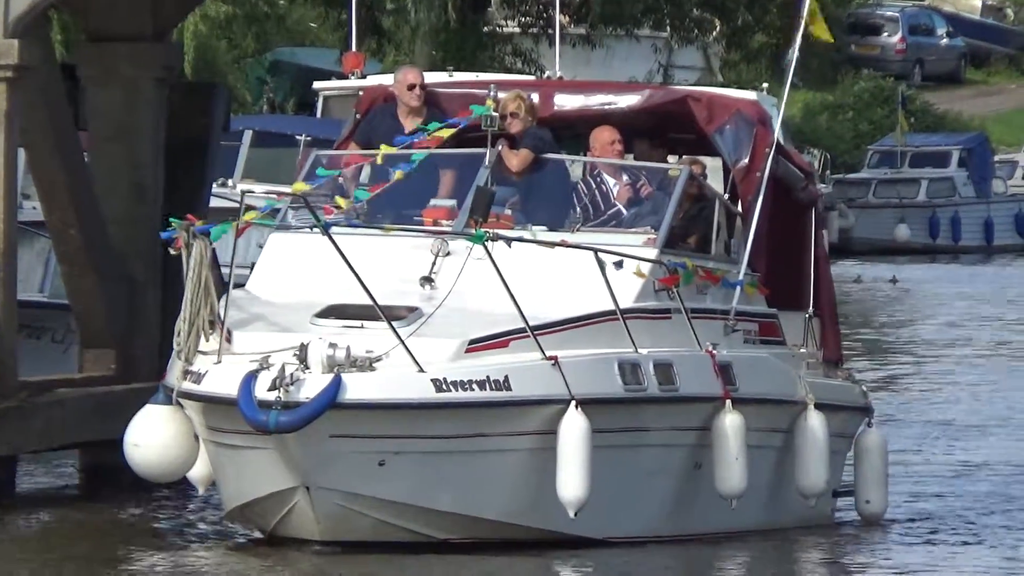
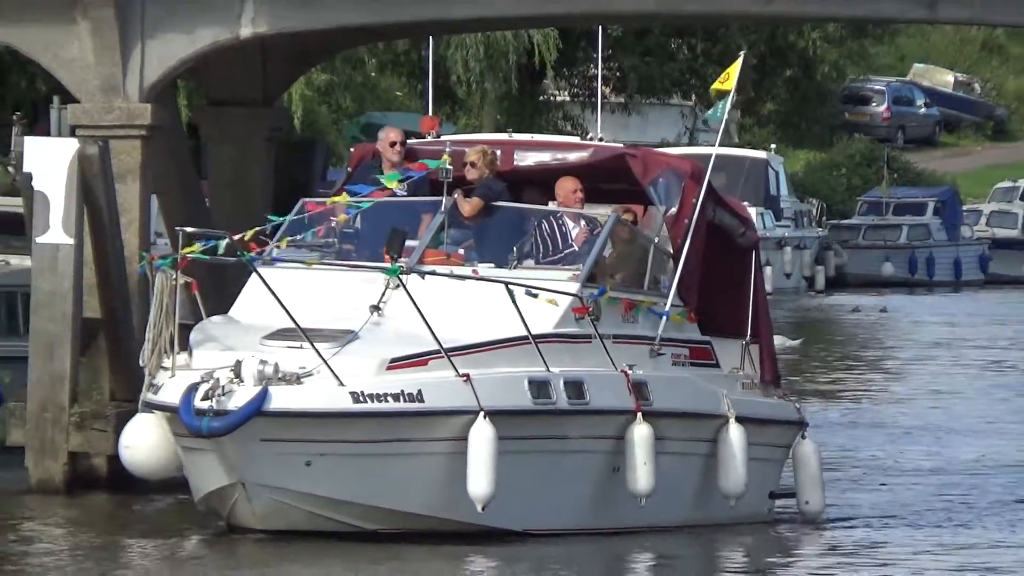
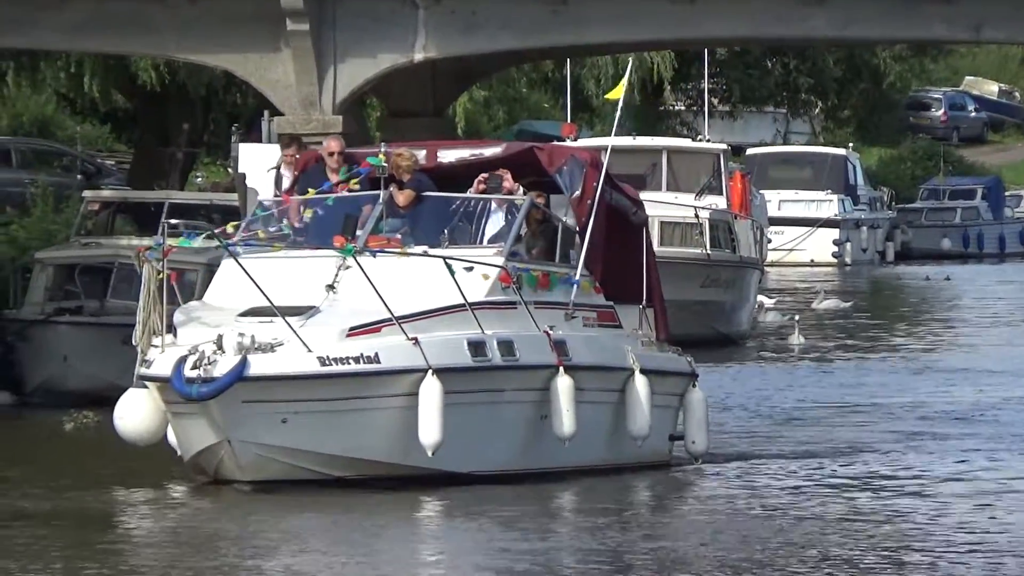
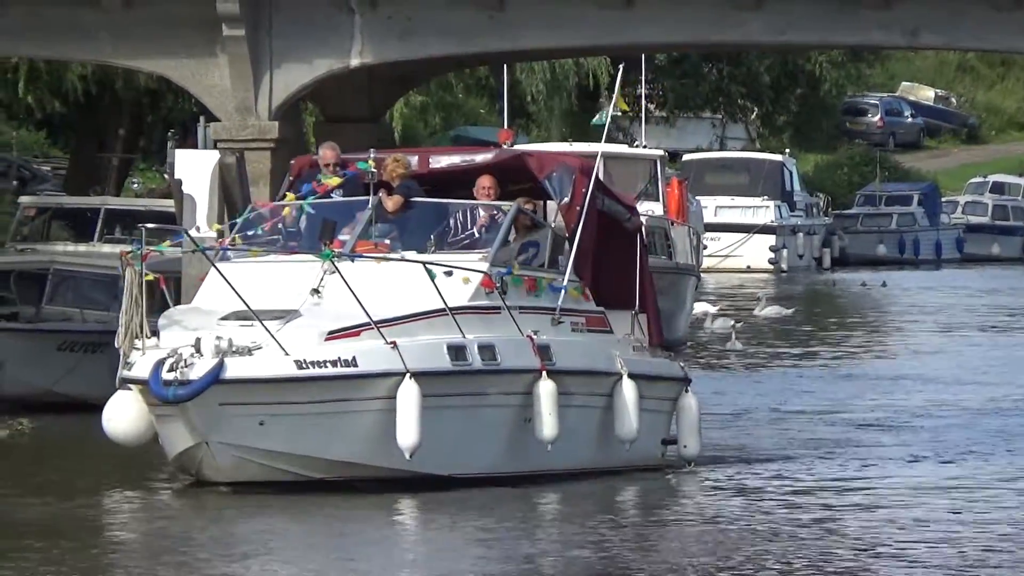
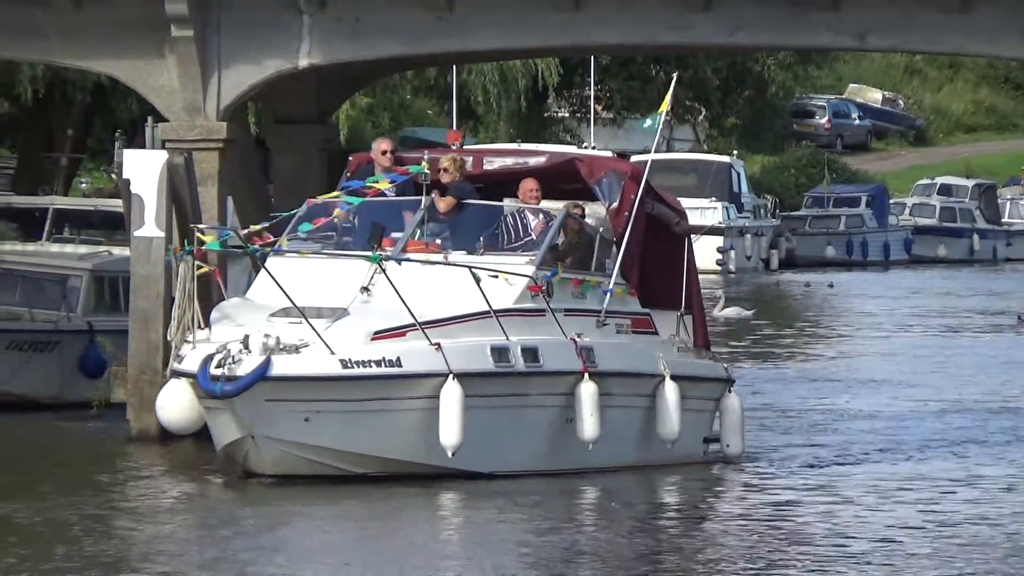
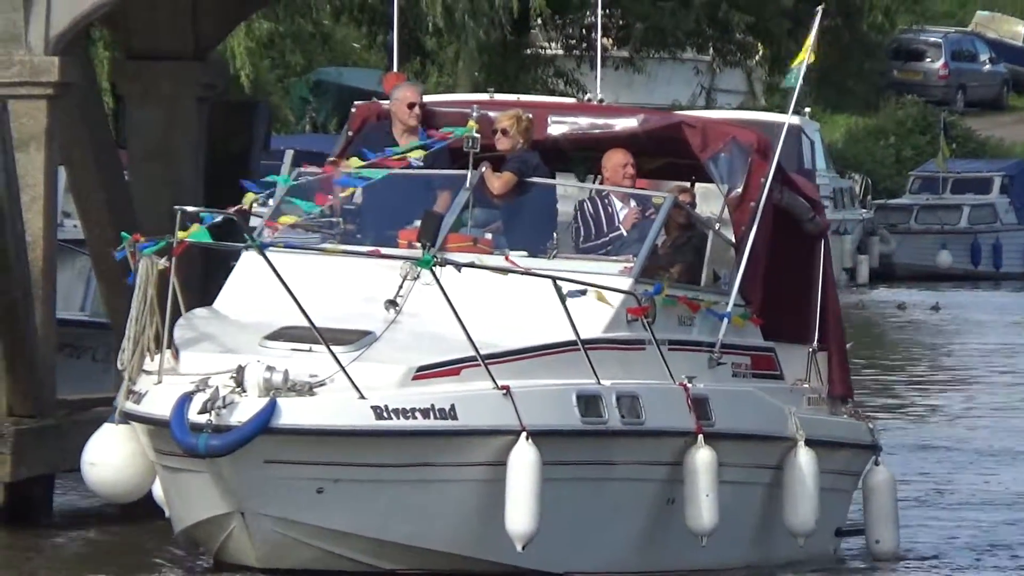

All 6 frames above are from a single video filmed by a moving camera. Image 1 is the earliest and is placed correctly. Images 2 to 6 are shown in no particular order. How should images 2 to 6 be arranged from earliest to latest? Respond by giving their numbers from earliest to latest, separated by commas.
6, 2, 5, 4, 3
